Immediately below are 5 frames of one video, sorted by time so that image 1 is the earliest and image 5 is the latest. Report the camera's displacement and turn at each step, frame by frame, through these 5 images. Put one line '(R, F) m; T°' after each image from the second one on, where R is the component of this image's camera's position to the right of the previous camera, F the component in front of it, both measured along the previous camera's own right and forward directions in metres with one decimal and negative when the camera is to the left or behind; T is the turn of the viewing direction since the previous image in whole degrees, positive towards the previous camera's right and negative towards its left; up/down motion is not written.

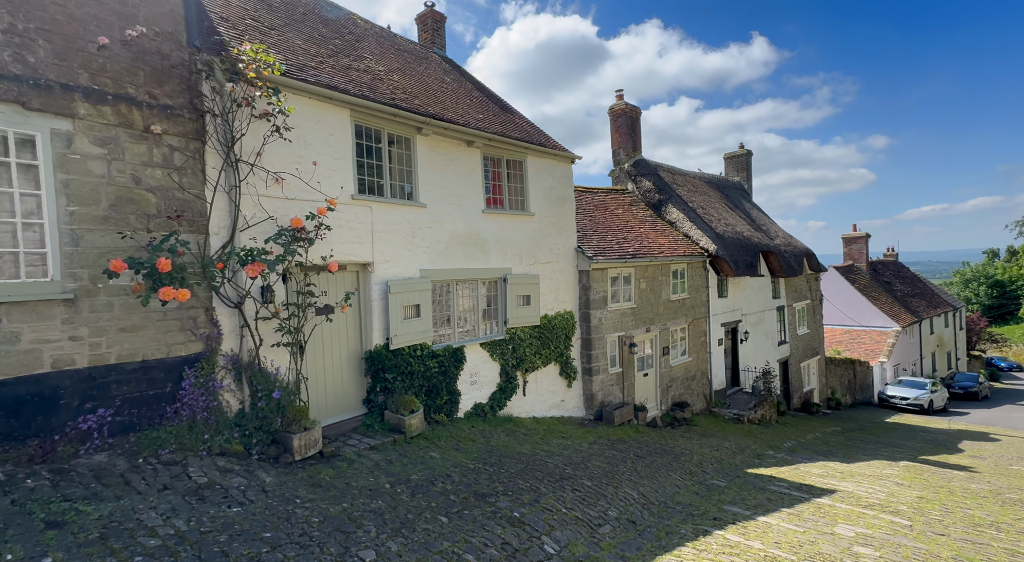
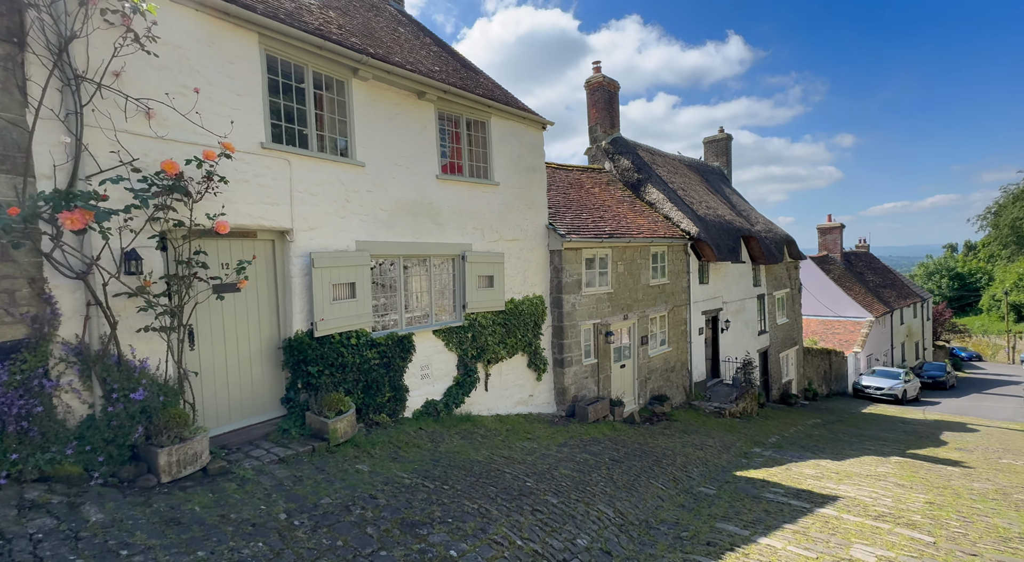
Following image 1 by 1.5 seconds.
(+0.3, +1.2) m; +2°
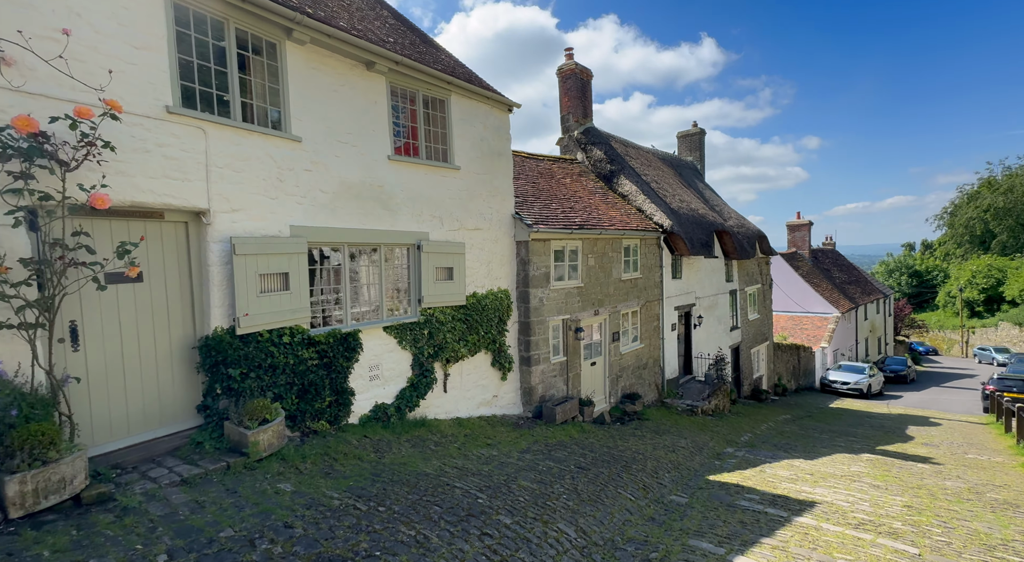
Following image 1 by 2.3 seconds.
(+0.2, +0.7) m; +3°
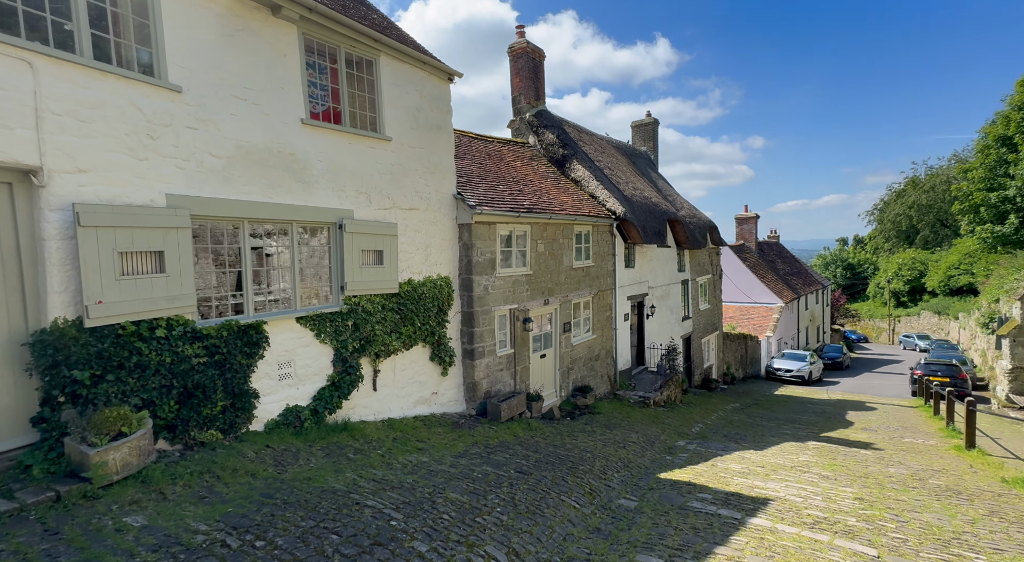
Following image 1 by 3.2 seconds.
(+0.3, +0.8) m; +4°
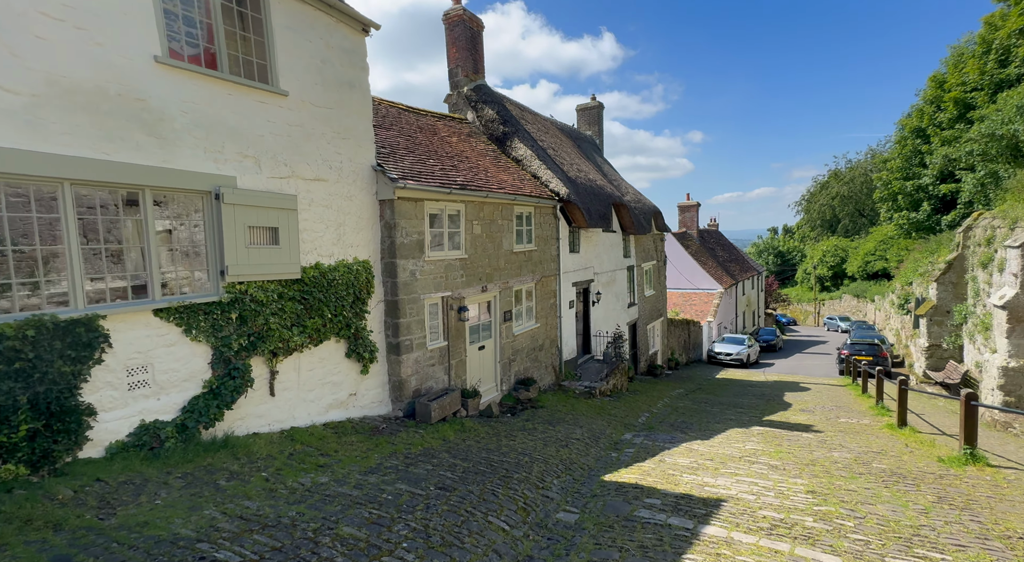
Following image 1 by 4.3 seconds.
(+0.3, +1.0) m; +5°
